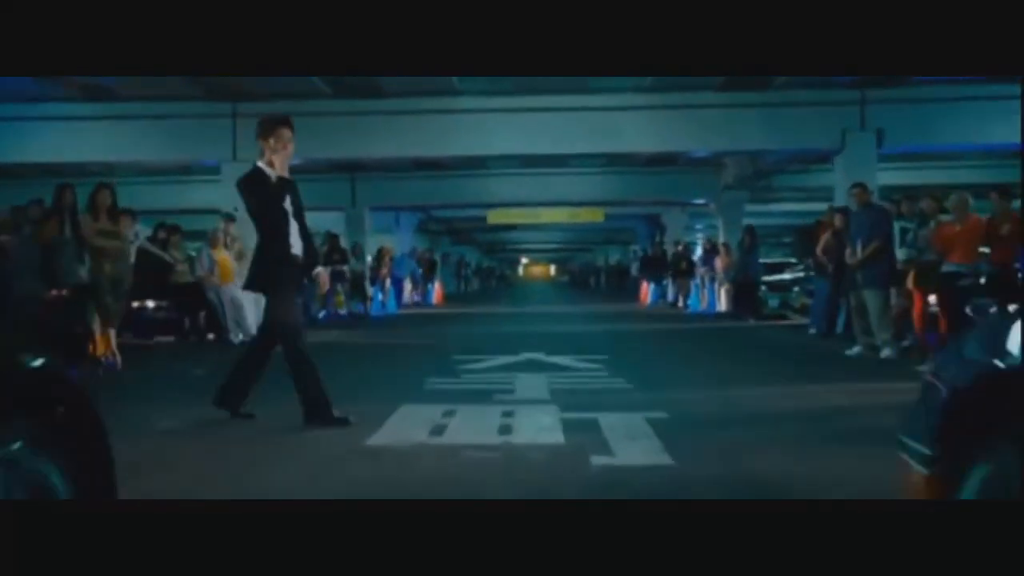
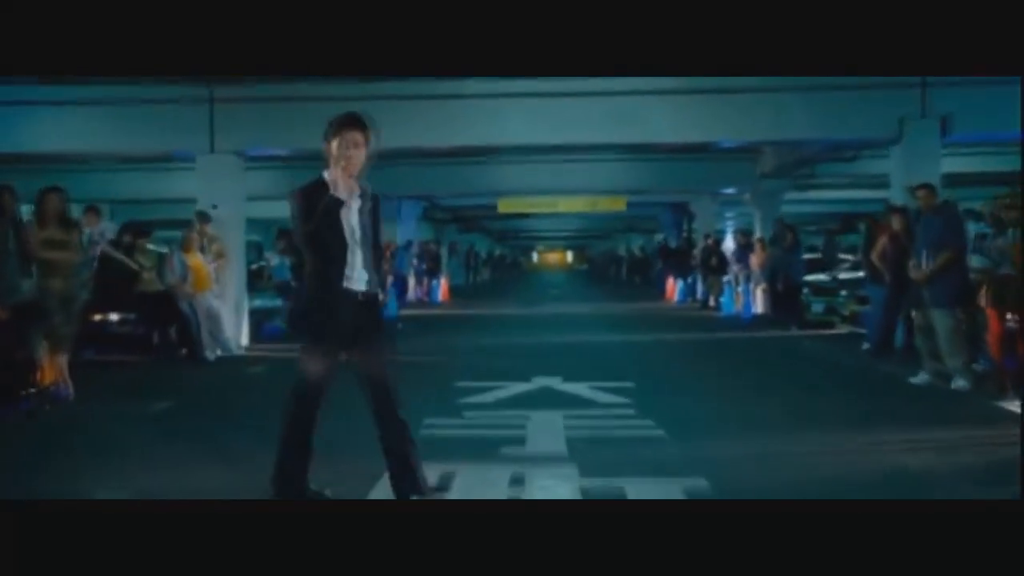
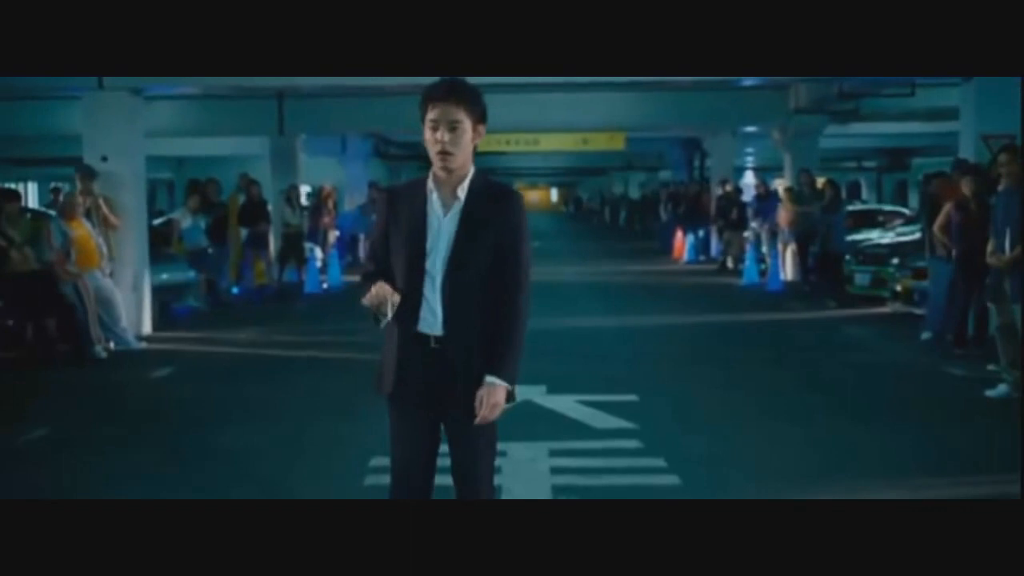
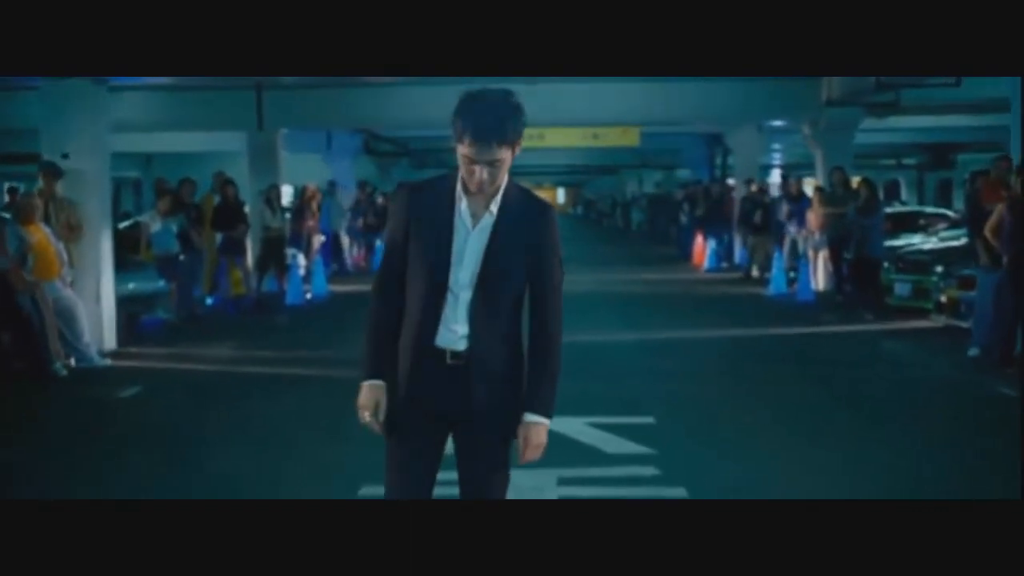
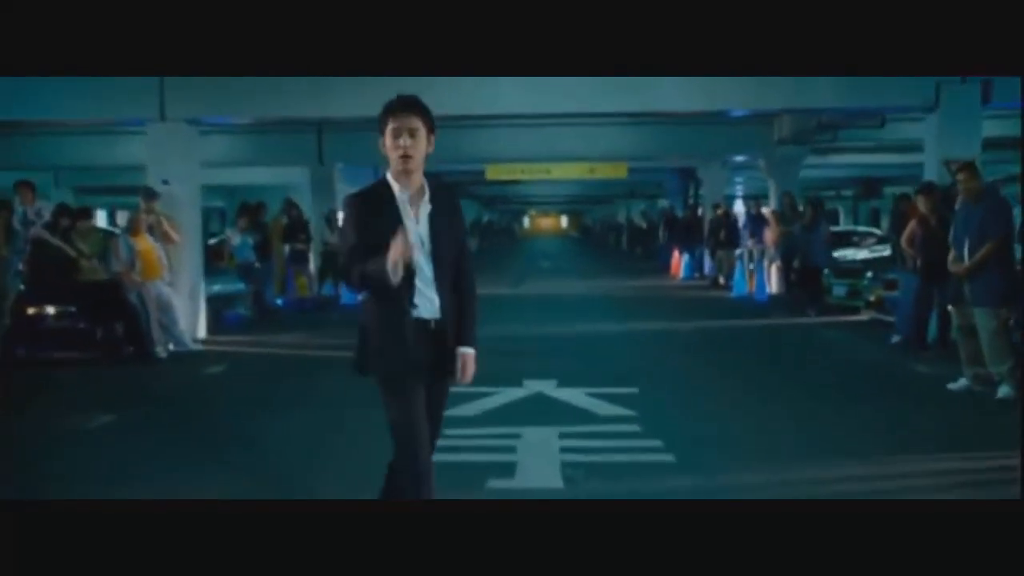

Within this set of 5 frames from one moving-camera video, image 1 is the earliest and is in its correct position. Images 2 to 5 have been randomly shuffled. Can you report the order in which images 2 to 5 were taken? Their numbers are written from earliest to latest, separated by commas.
2, 5, 3, 4
